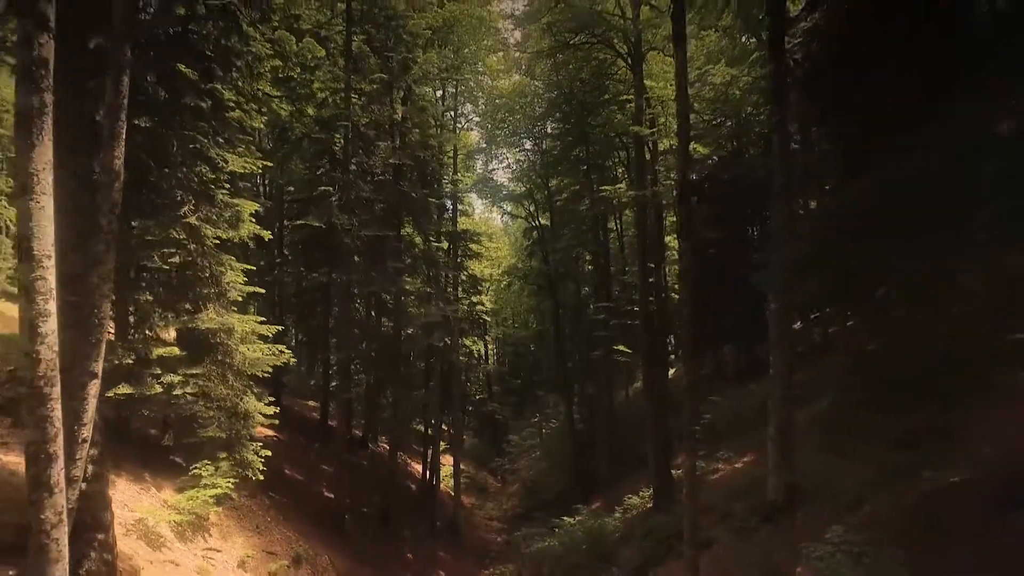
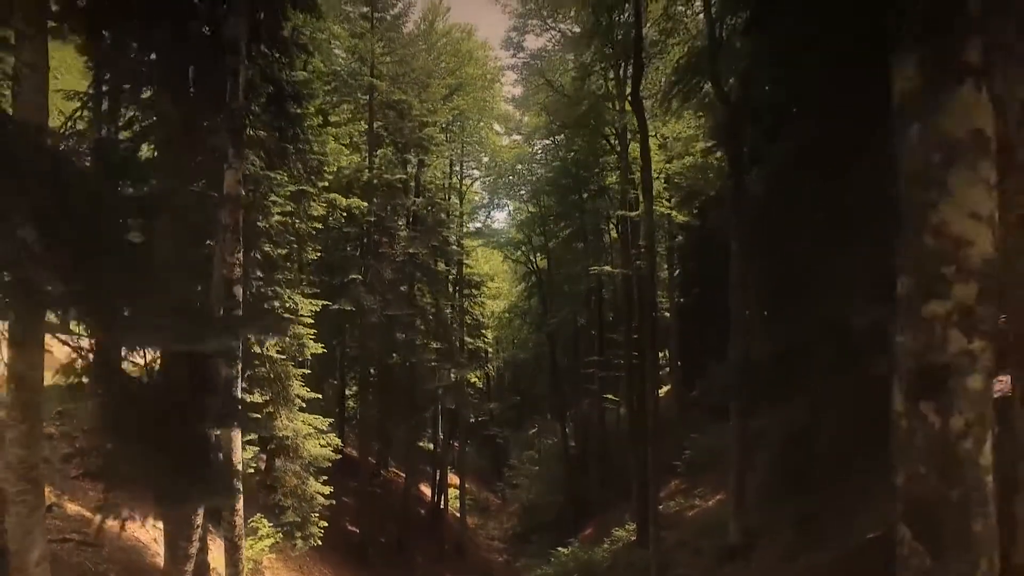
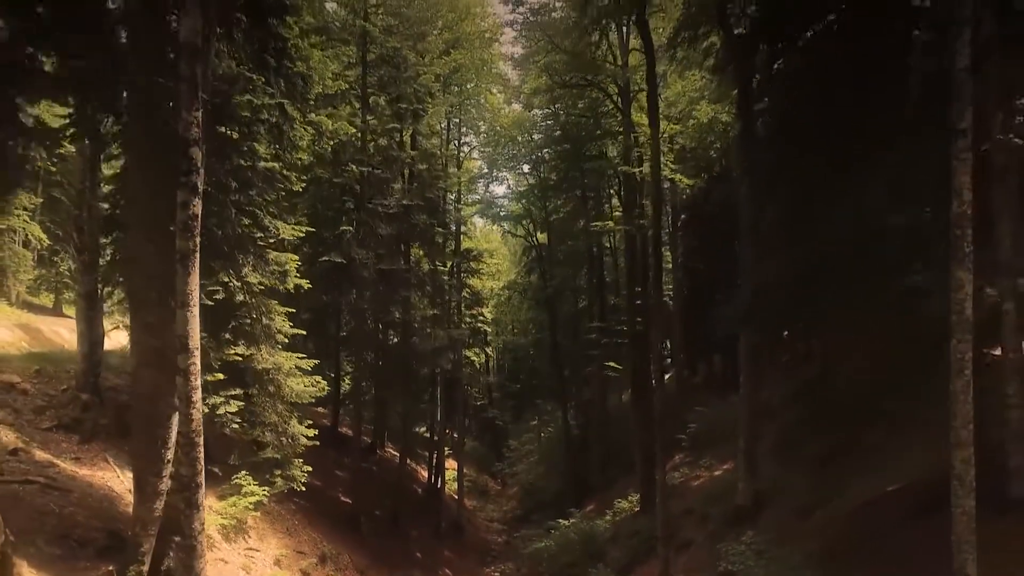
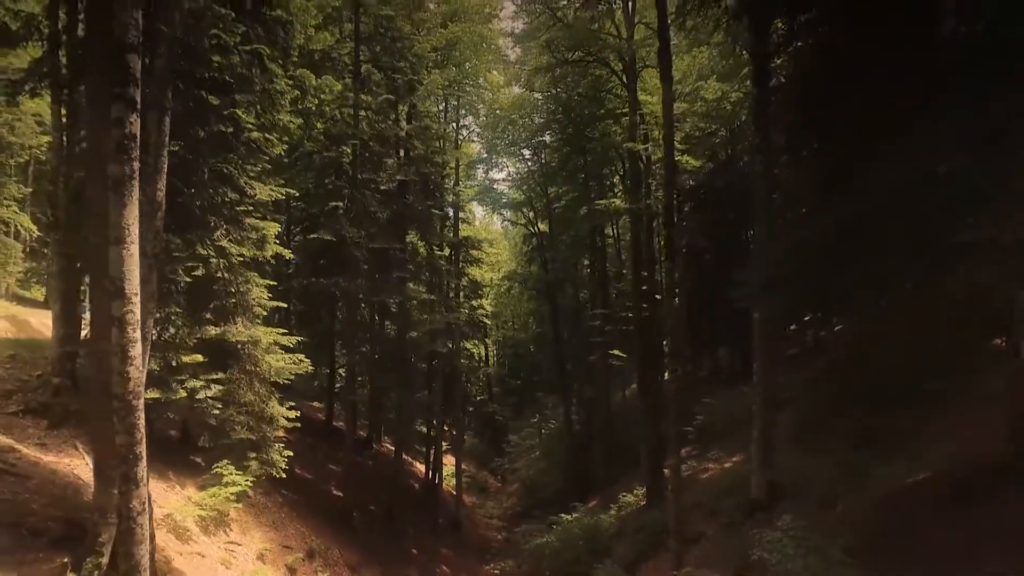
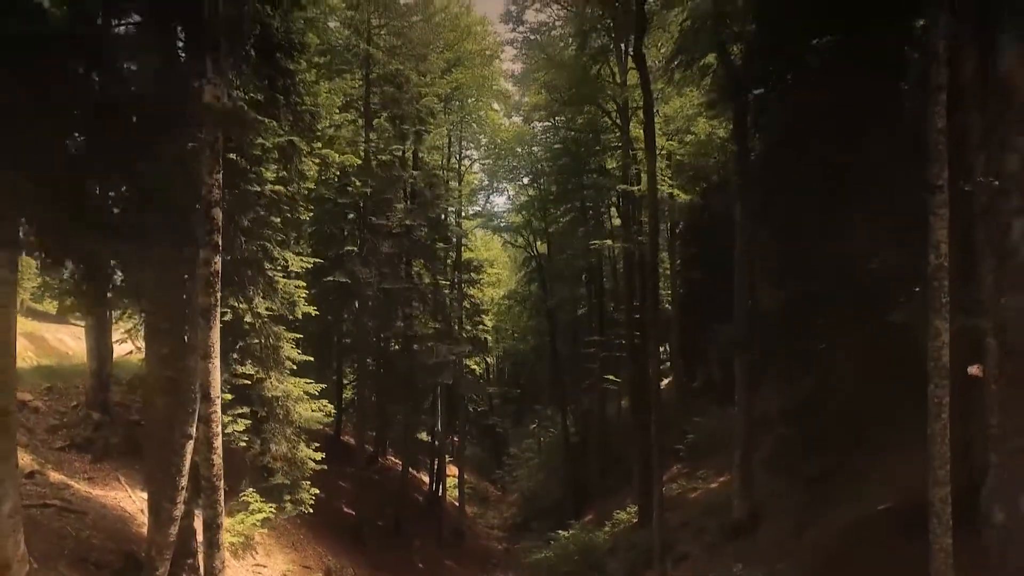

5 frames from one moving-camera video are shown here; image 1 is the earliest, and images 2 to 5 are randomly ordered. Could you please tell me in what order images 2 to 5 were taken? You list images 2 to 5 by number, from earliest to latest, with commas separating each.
4, 3, 5, 2
